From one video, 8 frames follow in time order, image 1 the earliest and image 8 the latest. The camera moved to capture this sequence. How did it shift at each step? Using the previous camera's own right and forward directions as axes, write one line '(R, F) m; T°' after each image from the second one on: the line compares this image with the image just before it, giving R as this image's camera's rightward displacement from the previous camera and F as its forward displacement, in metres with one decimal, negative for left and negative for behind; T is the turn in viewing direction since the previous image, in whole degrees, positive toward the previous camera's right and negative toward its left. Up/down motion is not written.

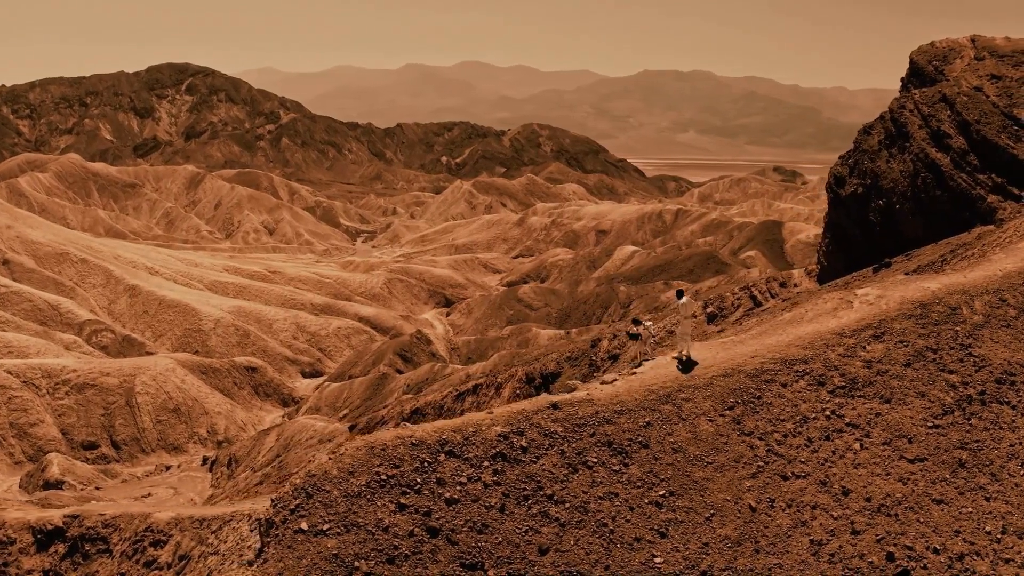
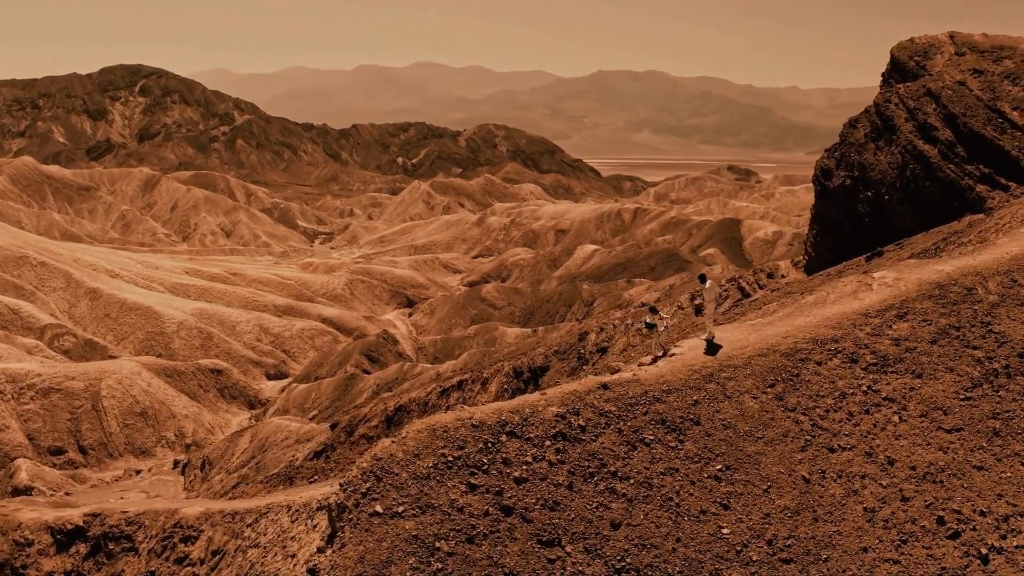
(-1.3, -0.2) m; +3°
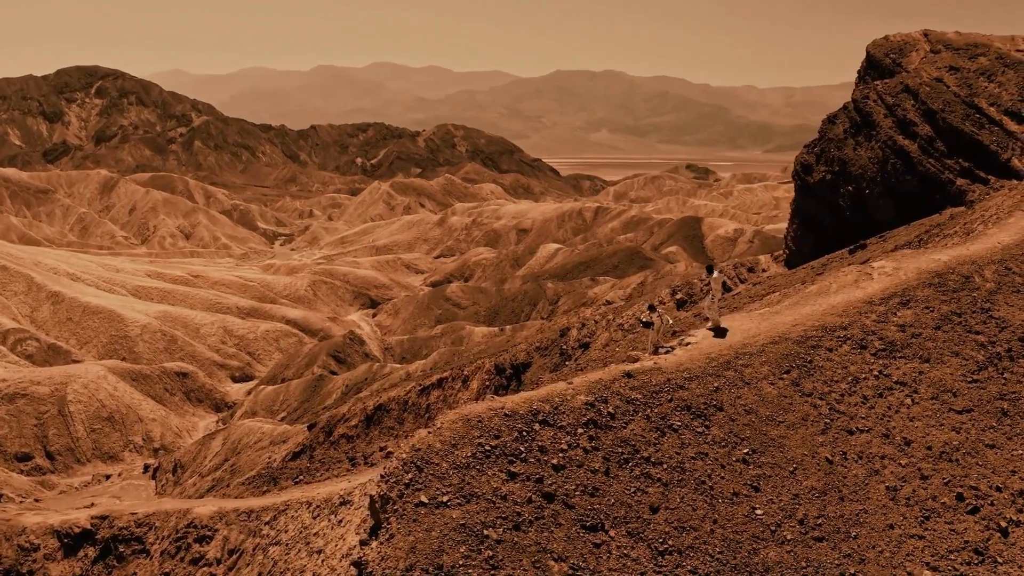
(-0.9, -0.2) m; +2°
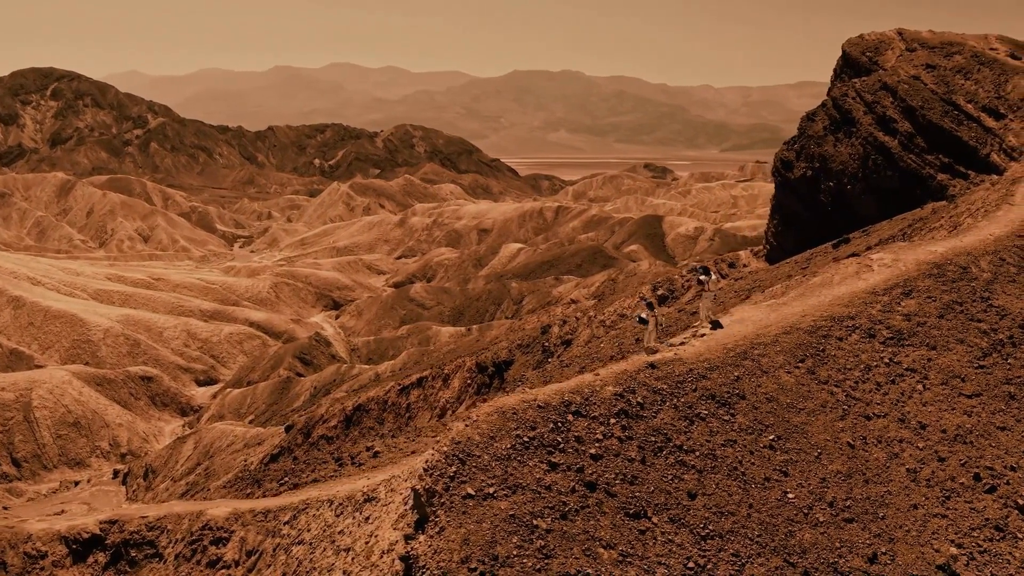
(-0.9, -0.2) m; +3°
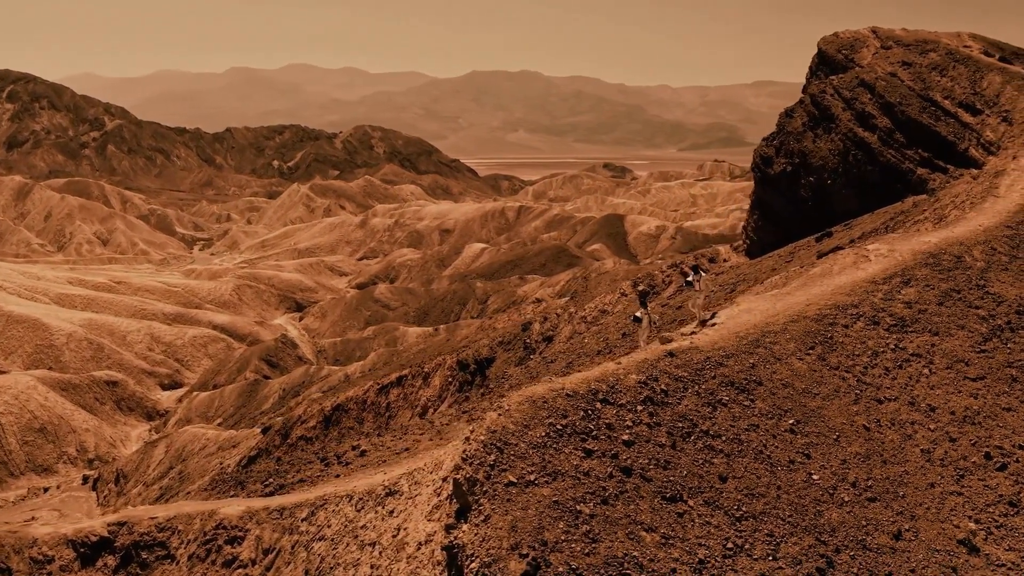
(-0.9, -0.1) m; +2°
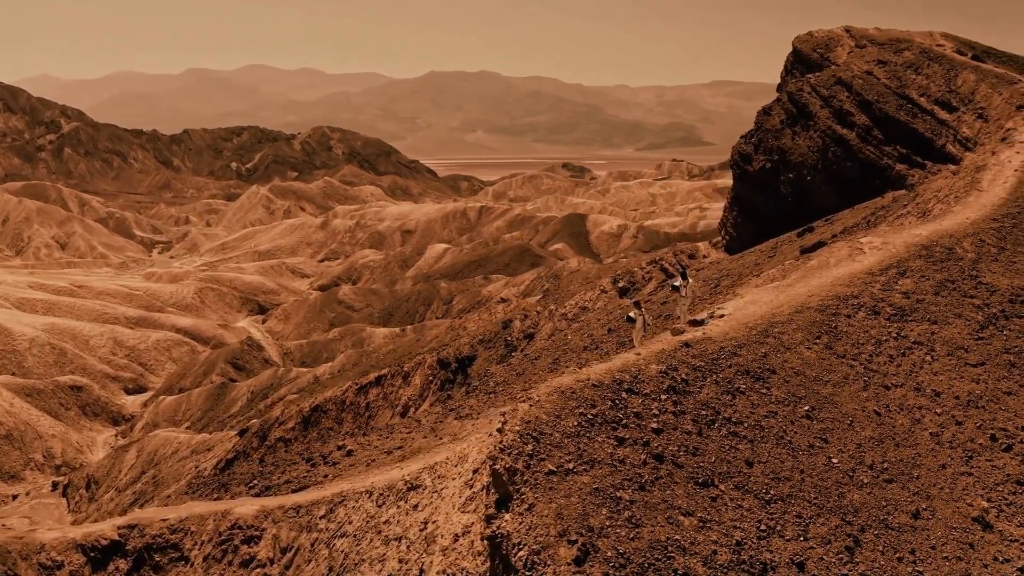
(-0.9, -0.2) m; +2°
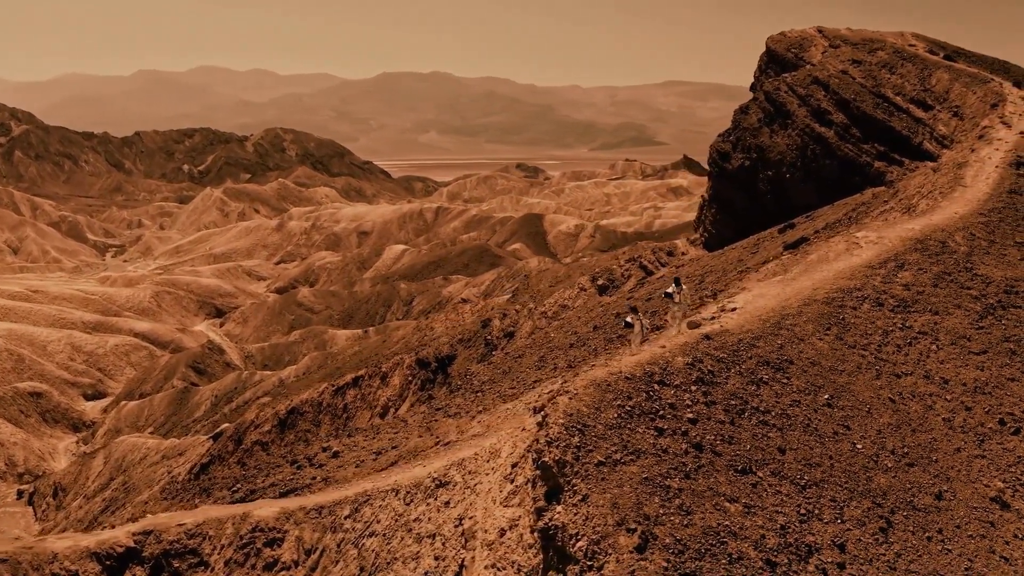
(-1.0, -0.2) m; +3°
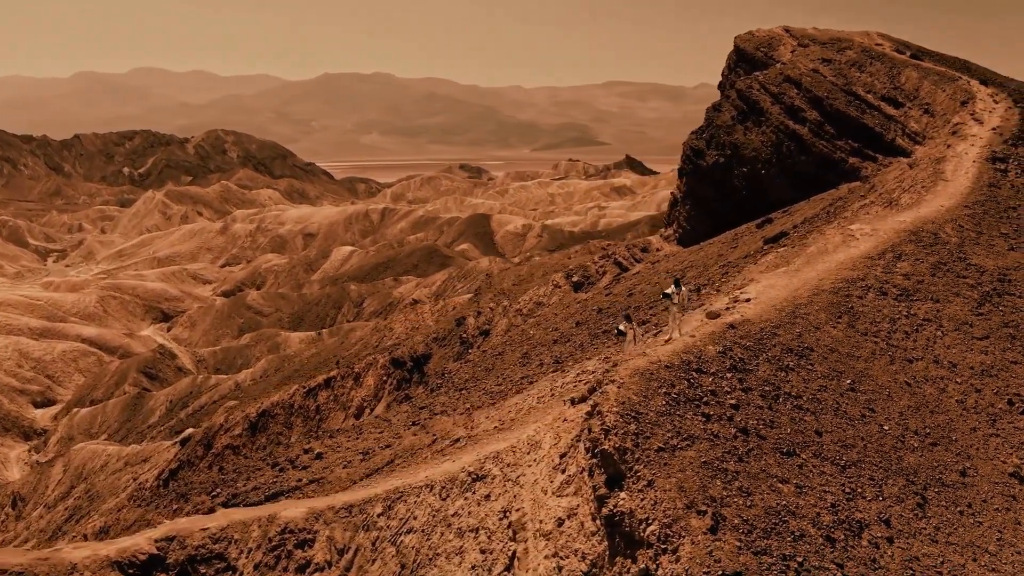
(-1.3, -0.2) m; +3°
